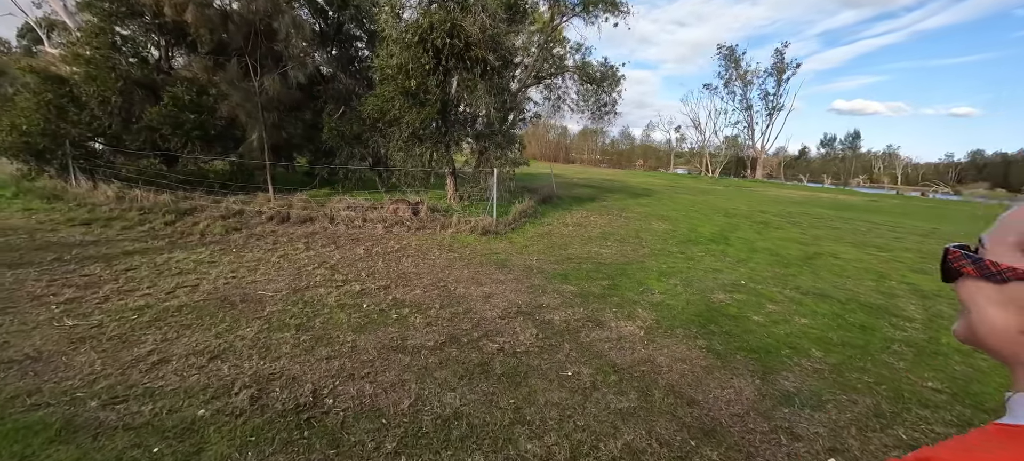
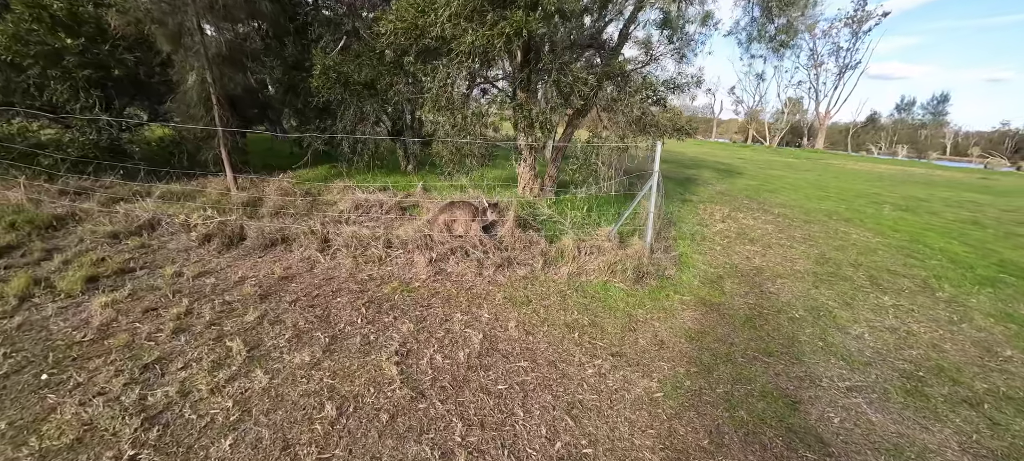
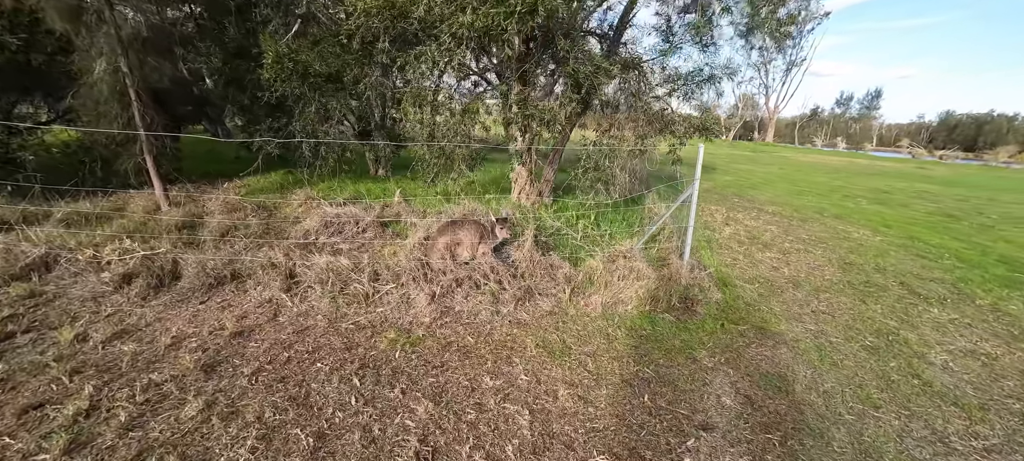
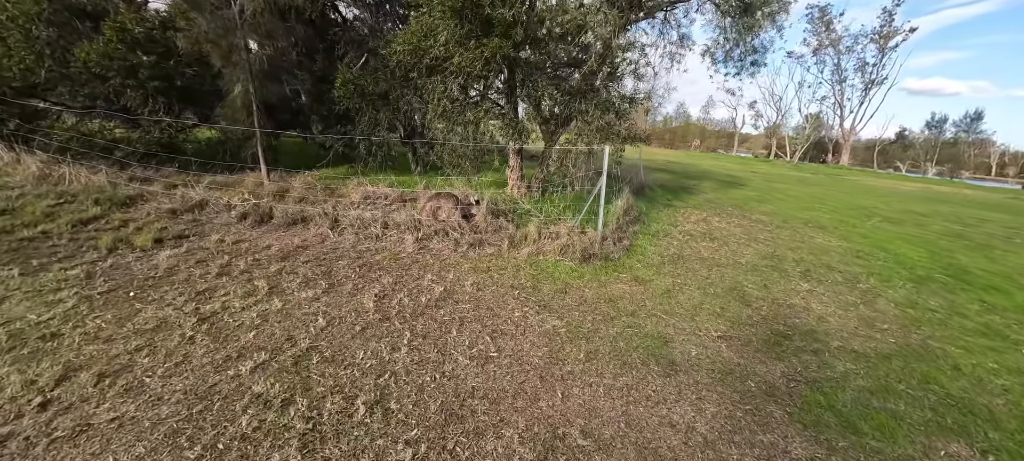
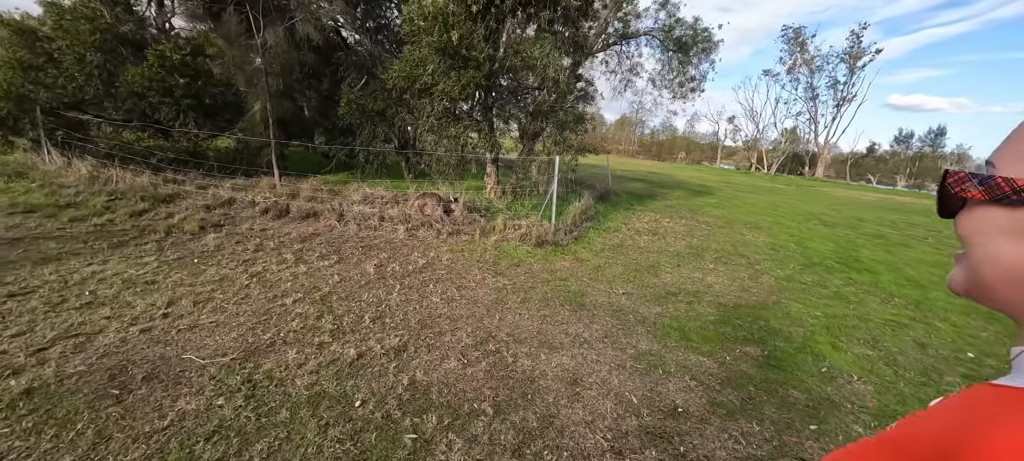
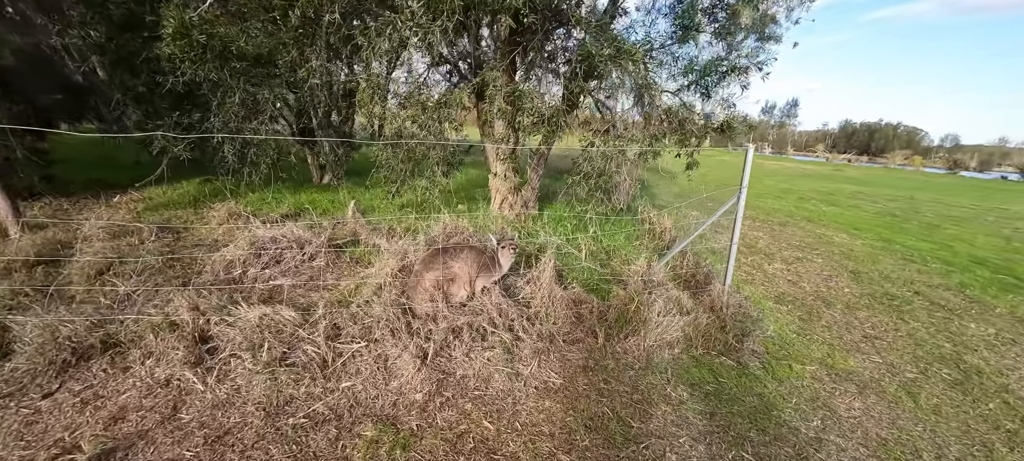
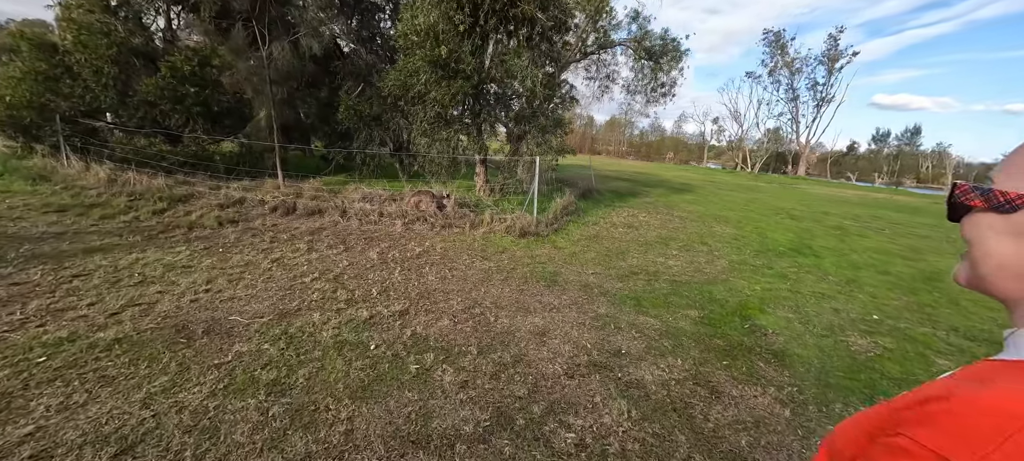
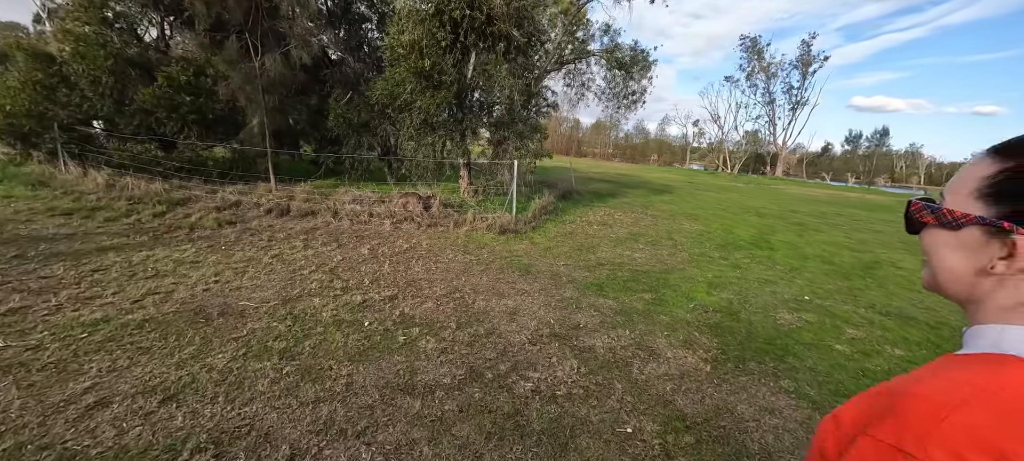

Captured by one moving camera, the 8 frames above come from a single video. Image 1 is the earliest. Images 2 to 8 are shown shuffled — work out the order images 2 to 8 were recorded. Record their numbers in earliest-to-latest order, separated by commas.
8, 7, 5, 4, 2, 3, 6
